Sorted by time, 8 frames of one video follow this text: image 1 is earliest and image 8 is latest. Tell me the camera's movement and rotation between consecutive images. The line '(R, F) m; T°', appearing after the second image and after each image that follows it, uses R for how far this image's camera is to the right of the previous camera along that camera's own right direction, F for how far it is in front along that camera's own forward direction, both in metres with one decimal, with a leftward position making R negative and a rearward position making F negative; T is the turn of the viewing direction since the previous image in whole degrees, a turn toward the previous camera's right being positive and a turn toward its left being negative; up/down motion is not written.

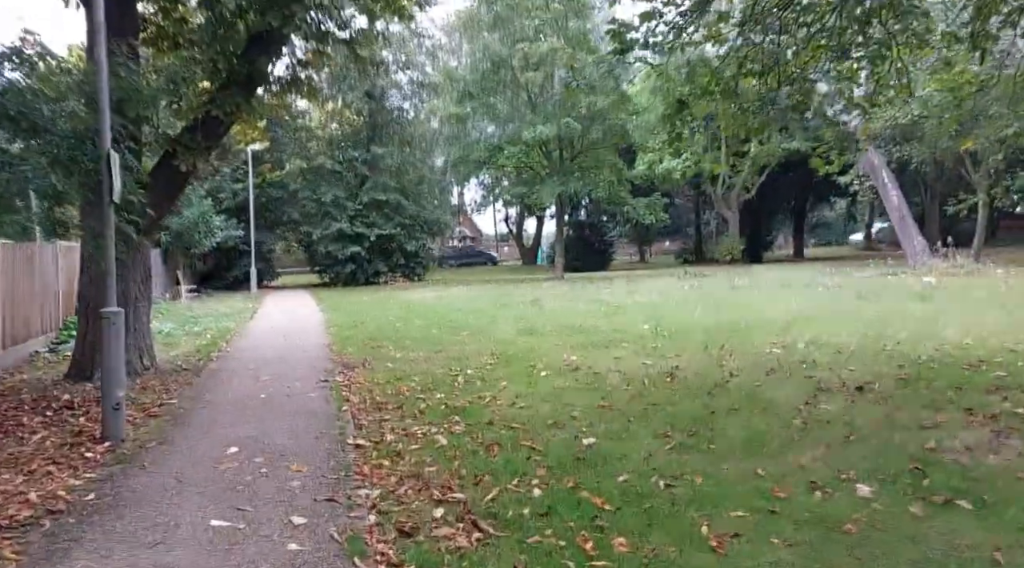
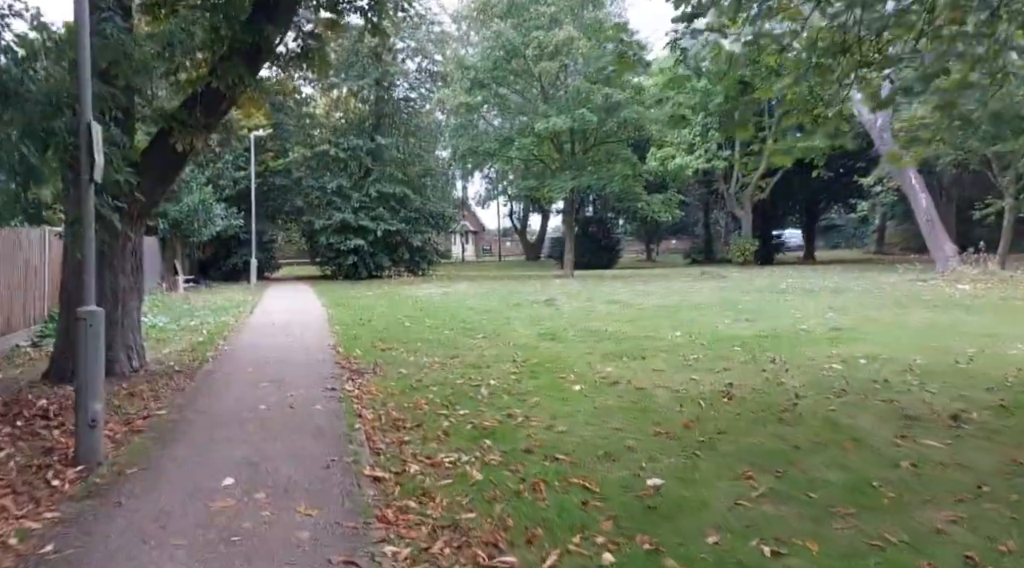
(-0.4, +1.0) m; 0°
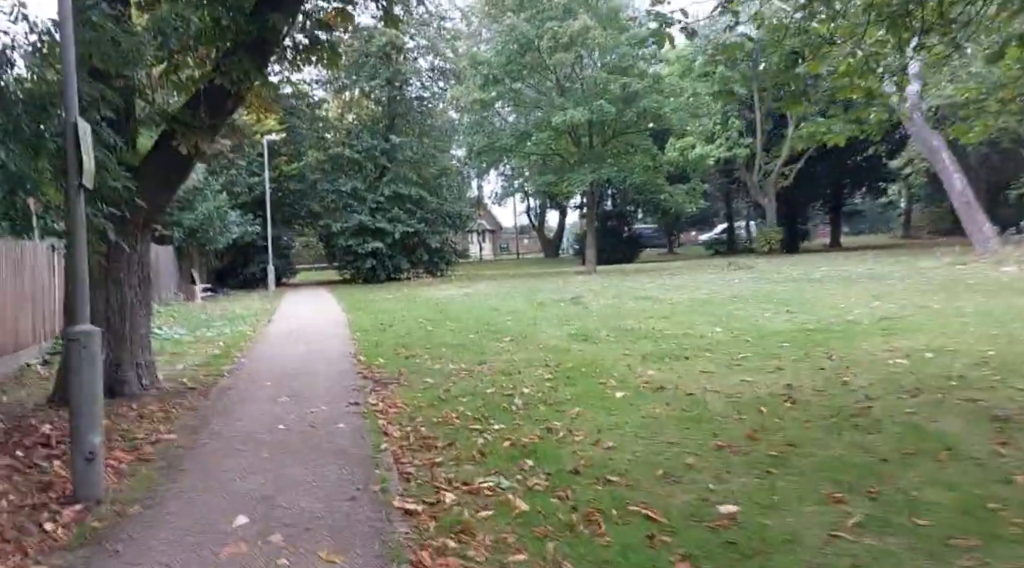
(-0.2, +0.6) m; -1°
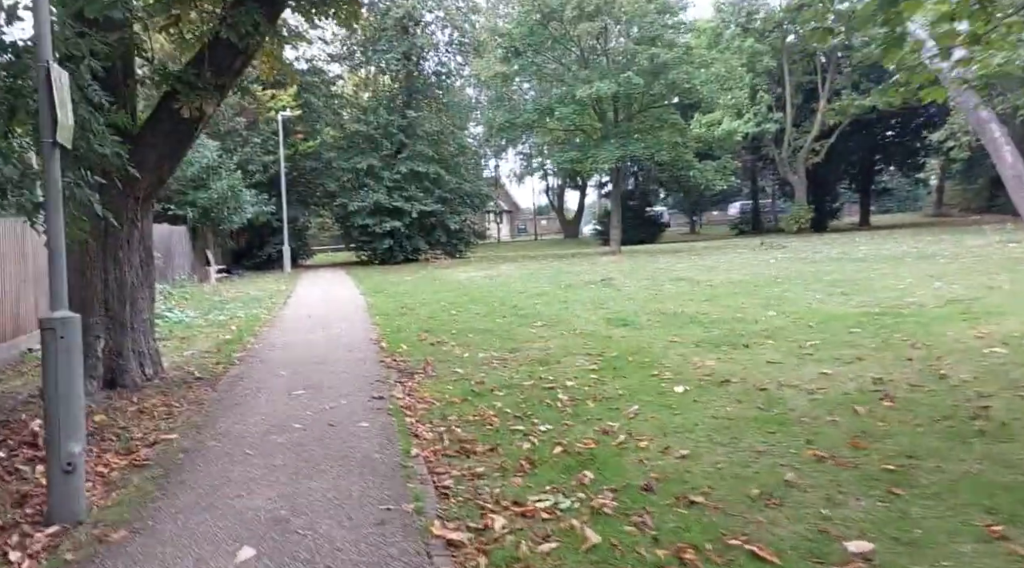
(-0.3, +0.9) m; -1°
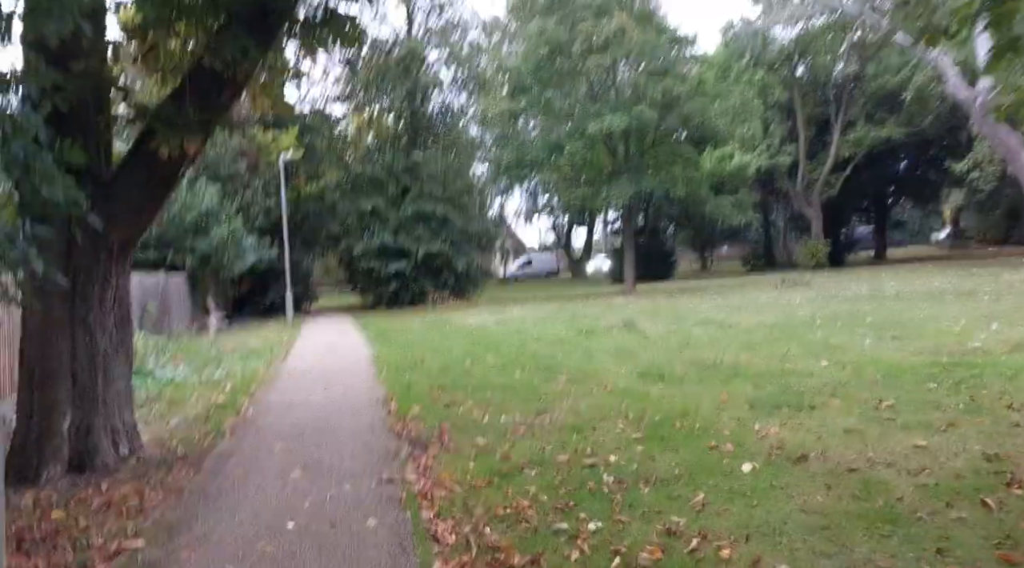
(-0.2, +1.0) m; 0°
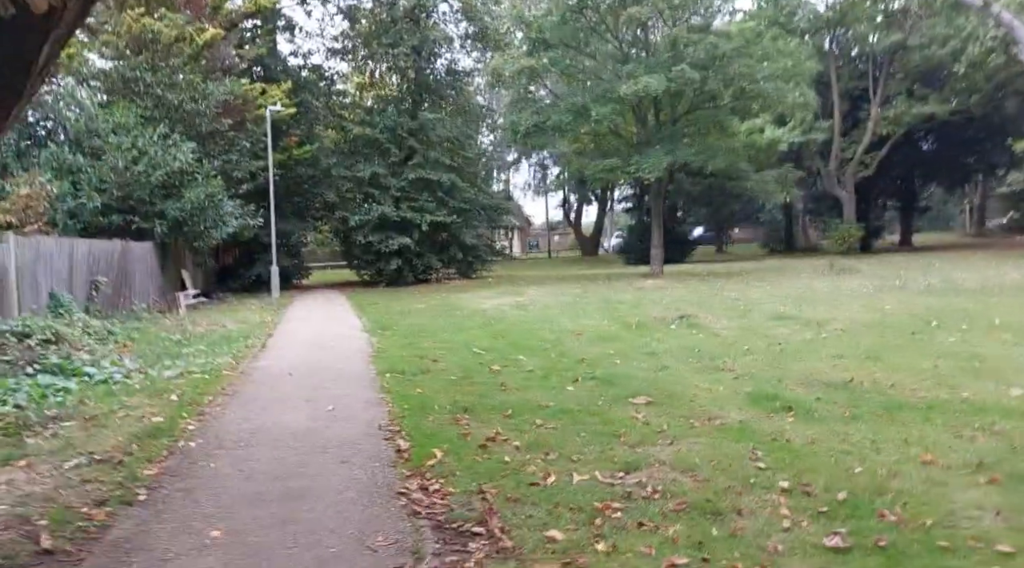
(-0.6, +2.8) m; 0°
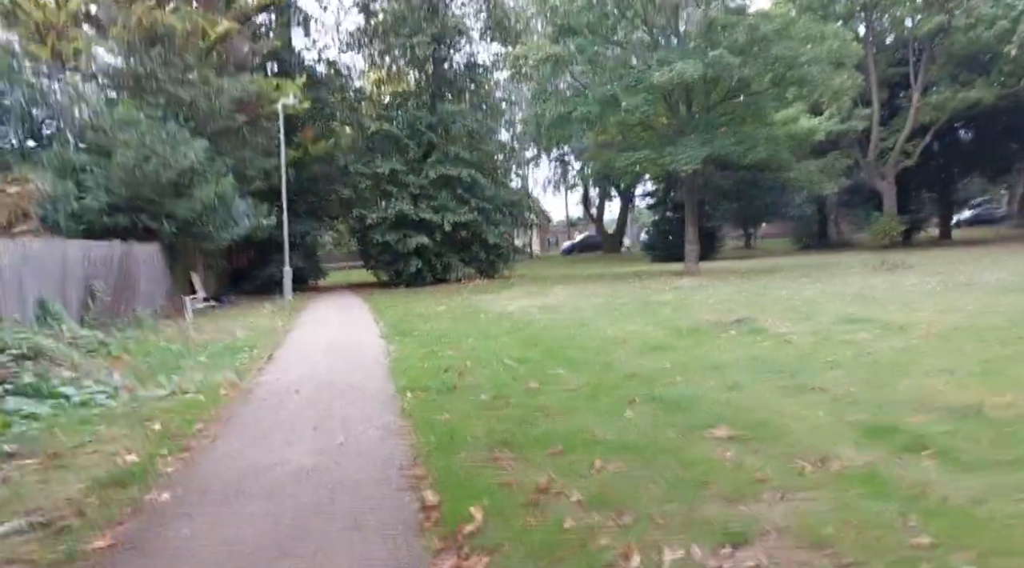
(-0.2, +1.3) m; -1°
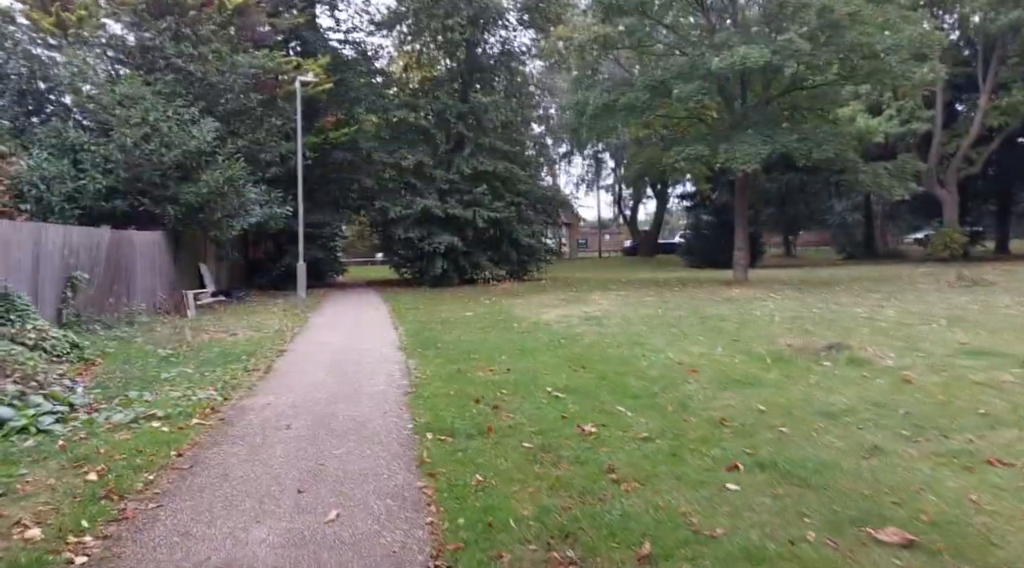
(-0.3, +1.8) m; -2°
